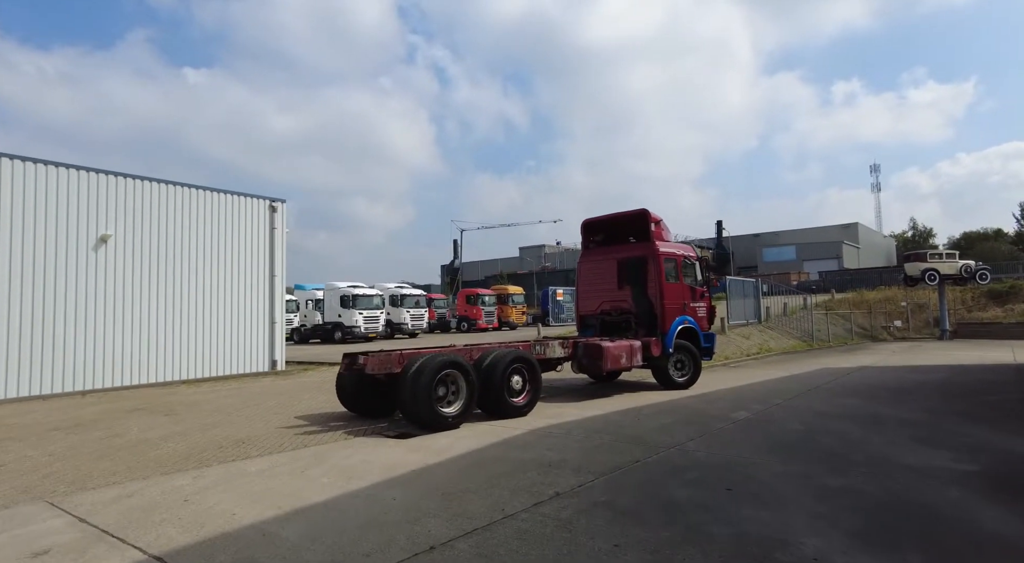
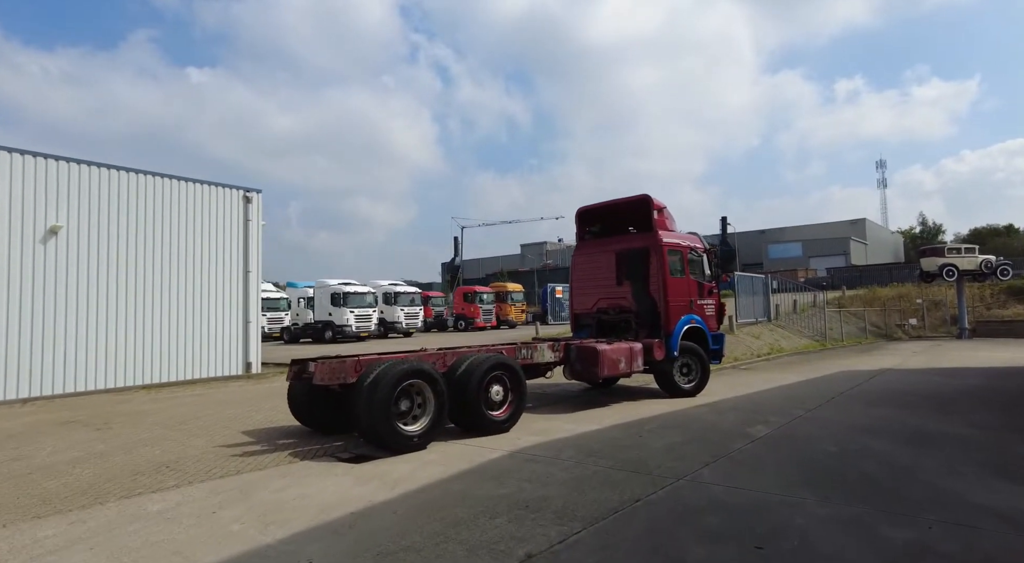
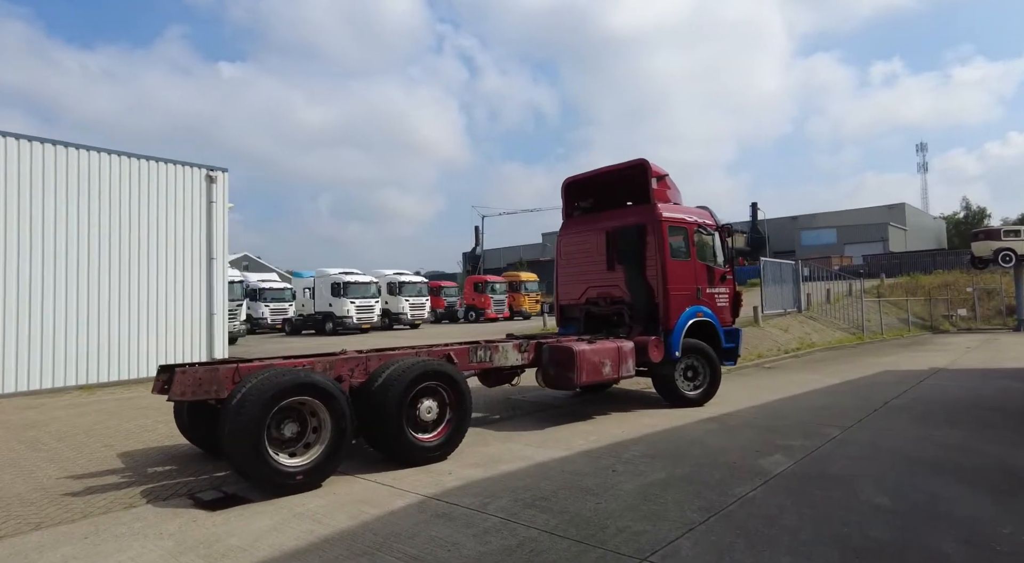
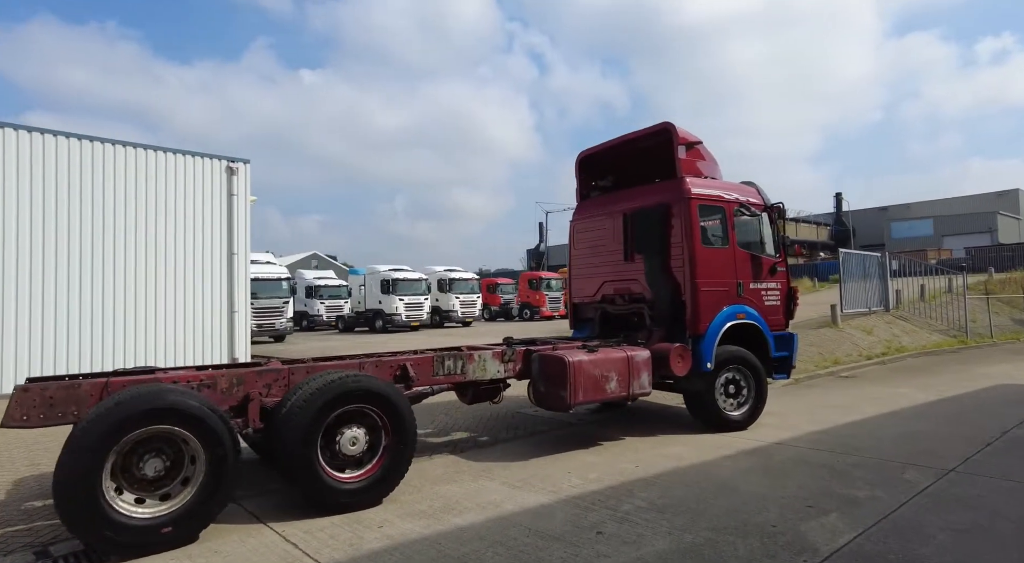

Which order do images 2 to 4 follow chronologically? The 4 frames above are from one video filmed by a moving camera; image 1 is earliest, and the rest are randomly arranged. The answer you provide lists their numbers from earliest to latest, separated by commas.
2, 3, 4
